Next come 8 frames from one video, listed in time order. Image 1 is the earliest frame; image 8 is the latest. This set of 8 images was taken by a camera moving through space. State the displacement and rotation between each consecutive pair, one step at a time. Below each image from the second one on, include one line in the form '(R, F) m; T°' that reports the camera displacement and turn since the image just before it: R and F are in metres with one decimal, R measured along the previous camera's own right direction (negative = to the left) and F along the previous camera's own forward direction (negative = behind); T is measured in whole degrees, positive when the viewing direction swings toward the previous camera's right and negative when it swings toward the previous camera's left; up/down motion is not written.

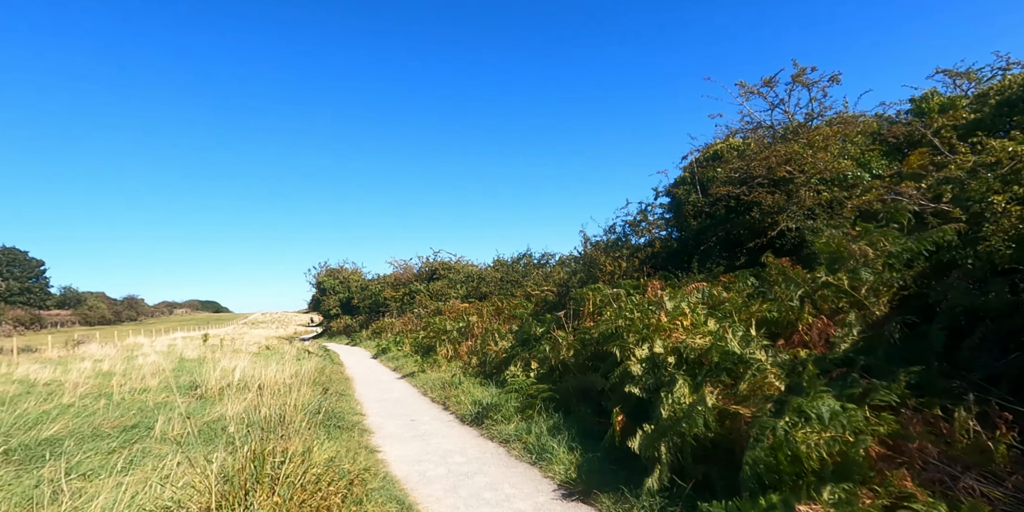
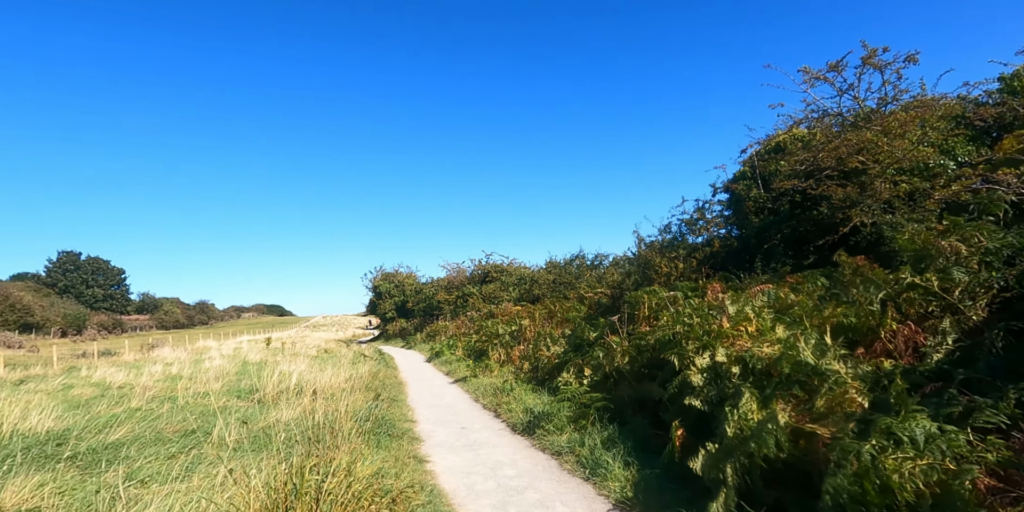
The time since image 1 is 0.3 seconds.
(0.0, +0.3) m; -5°
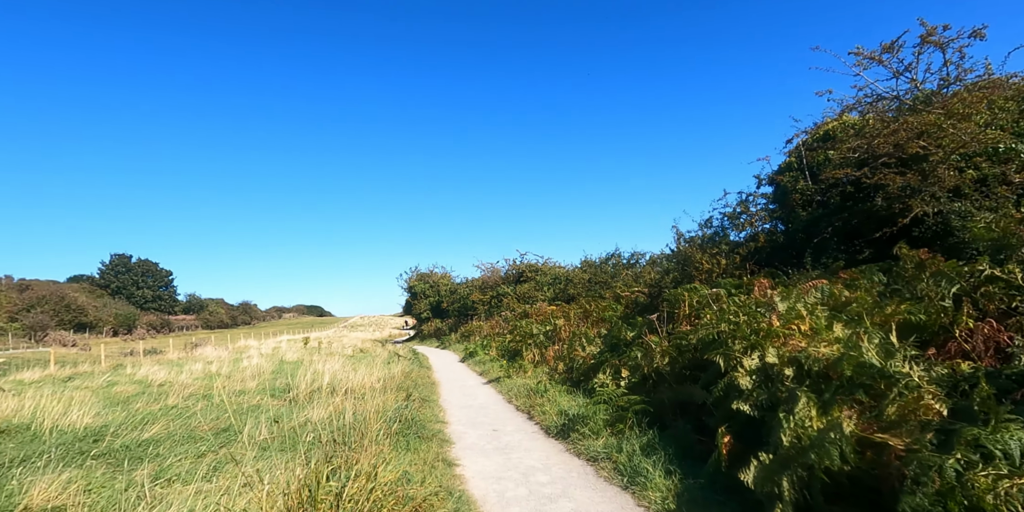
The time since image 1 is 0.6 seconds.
(0.0, +0.3) m; -4°
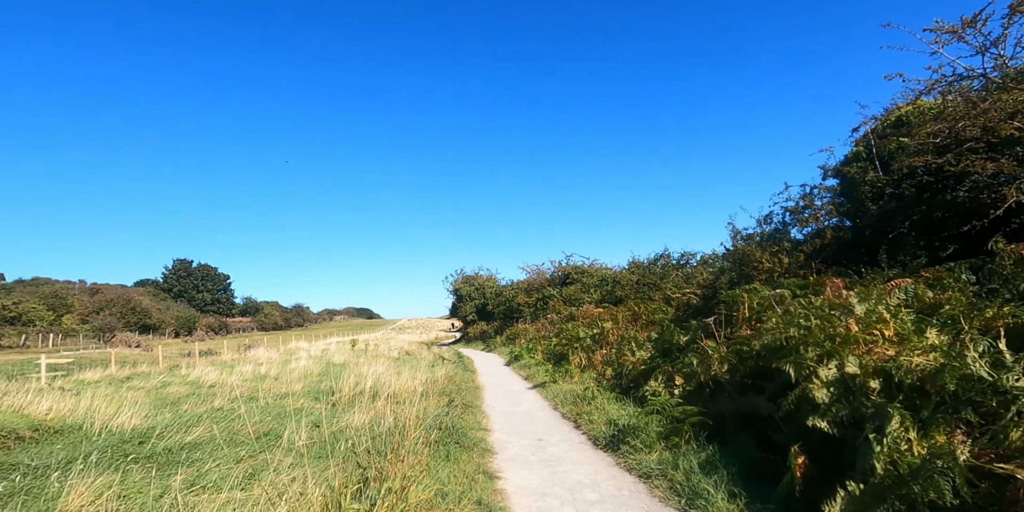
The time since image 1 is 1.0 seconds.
(0.0, +0.5) m; -5°
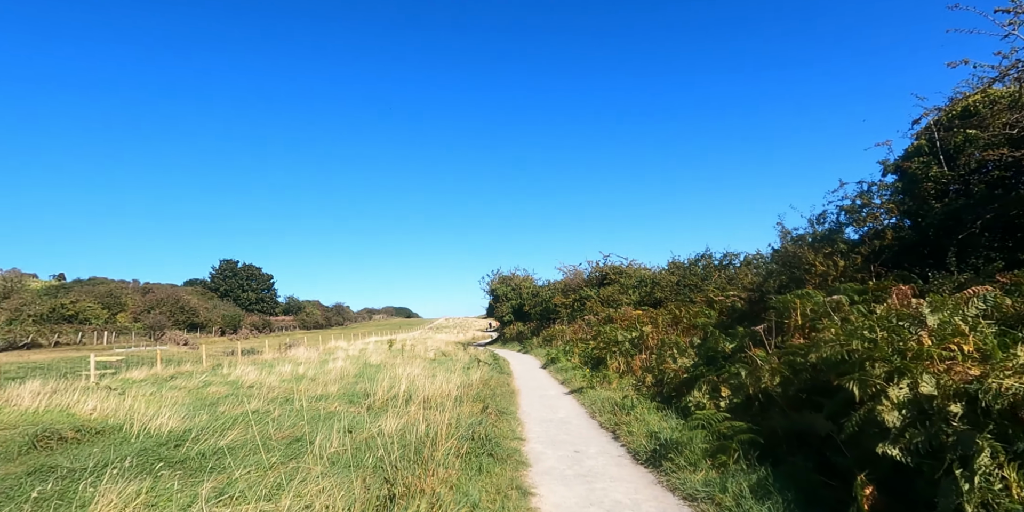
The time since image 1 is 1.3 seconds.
(0.0, +0.3) m; -4°
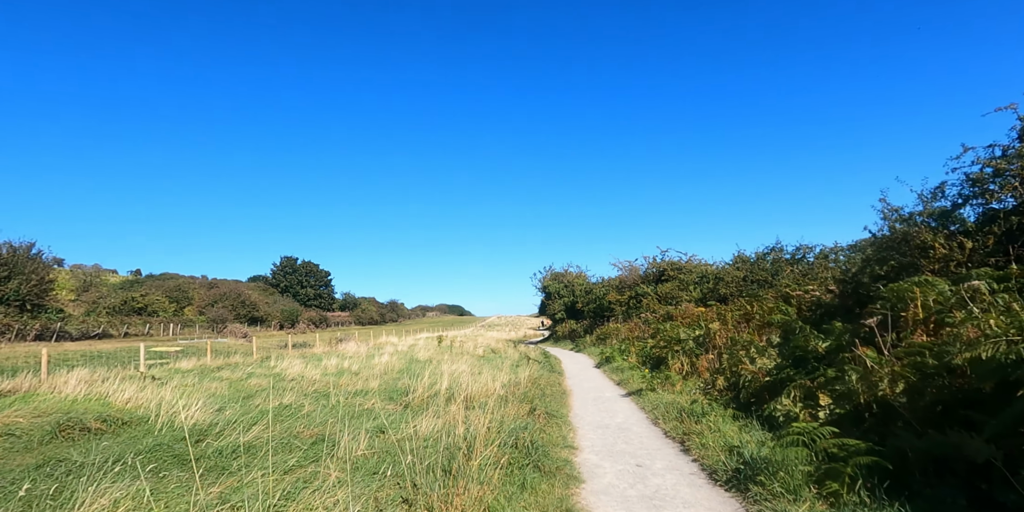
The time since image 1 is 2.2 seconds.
(0.0, +1.1) m; -5°
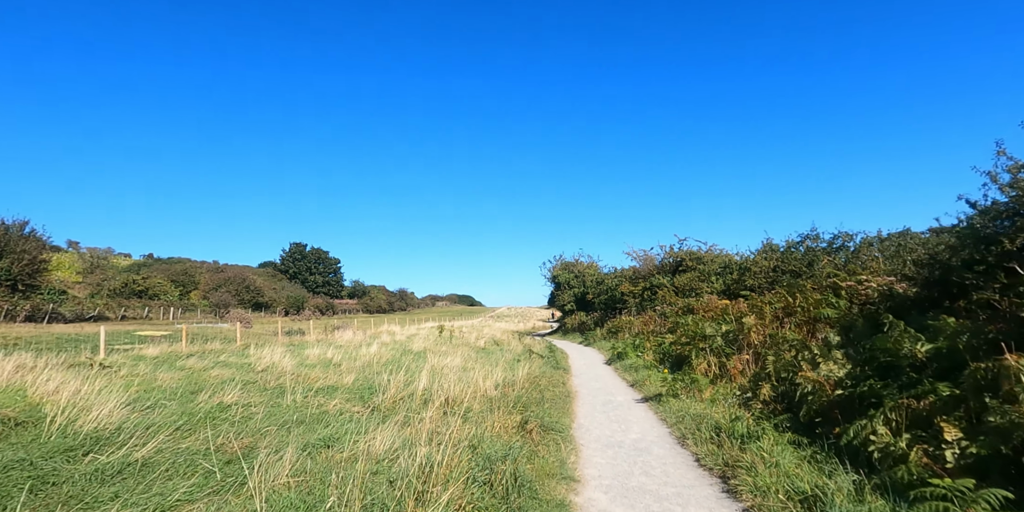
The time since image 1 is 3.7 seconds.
(+0.3, +2.0) m; -1°
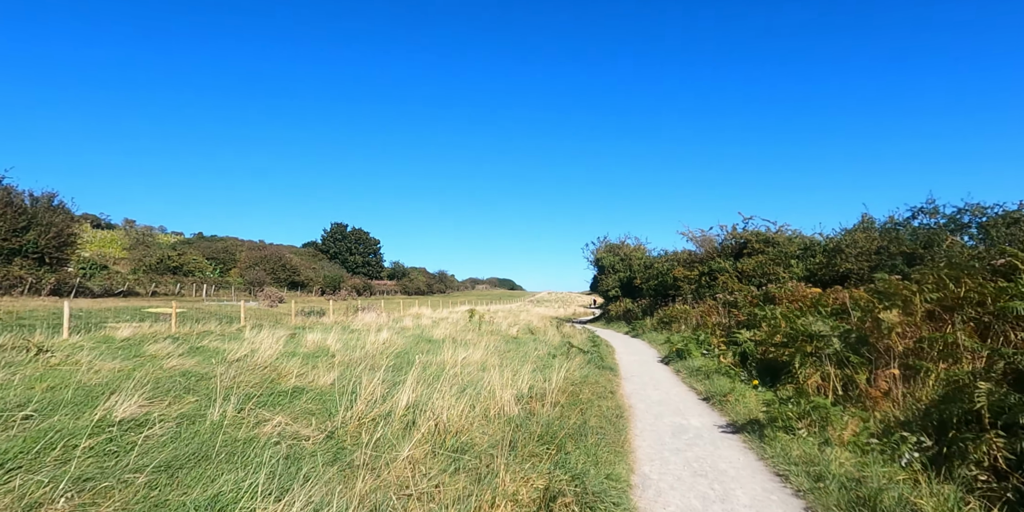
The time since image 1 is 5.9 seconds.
(+0.1, +3.2) m; -4°
